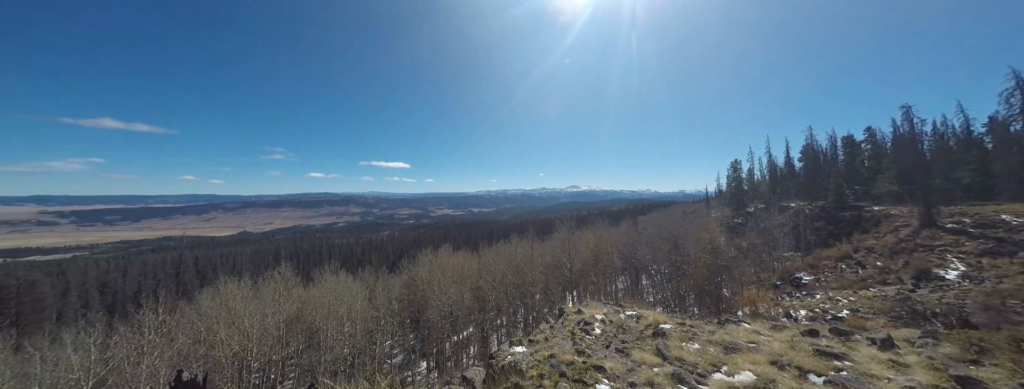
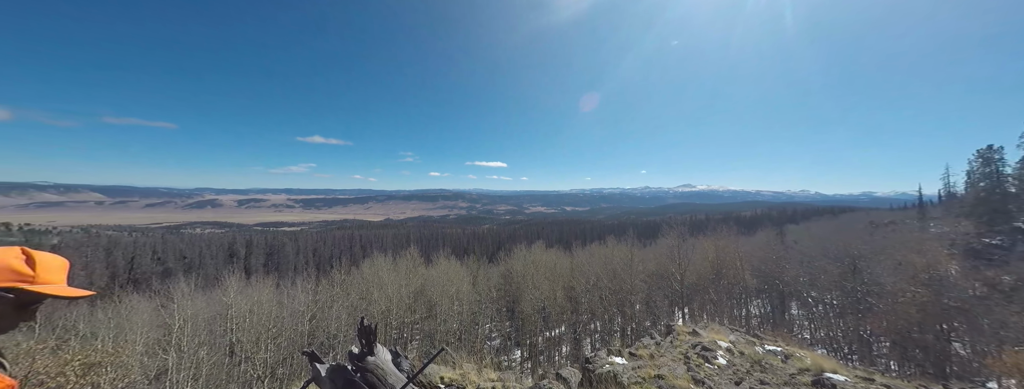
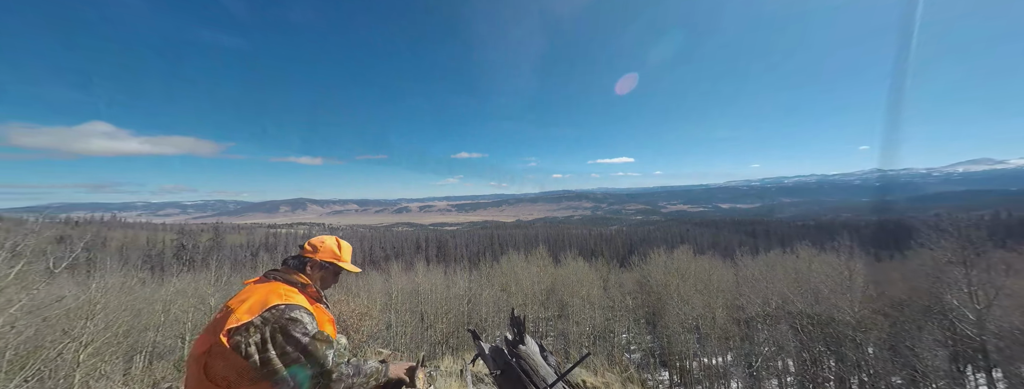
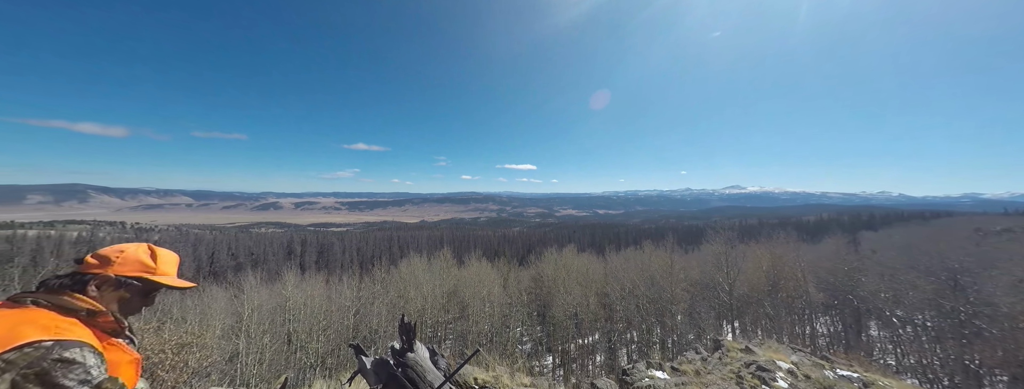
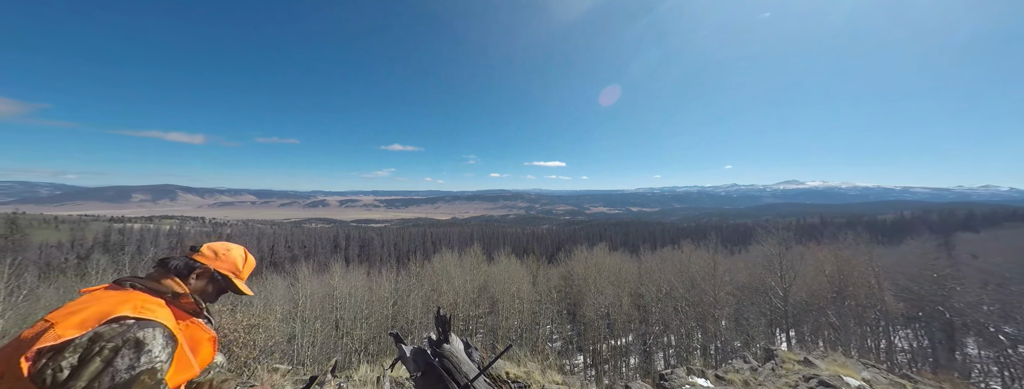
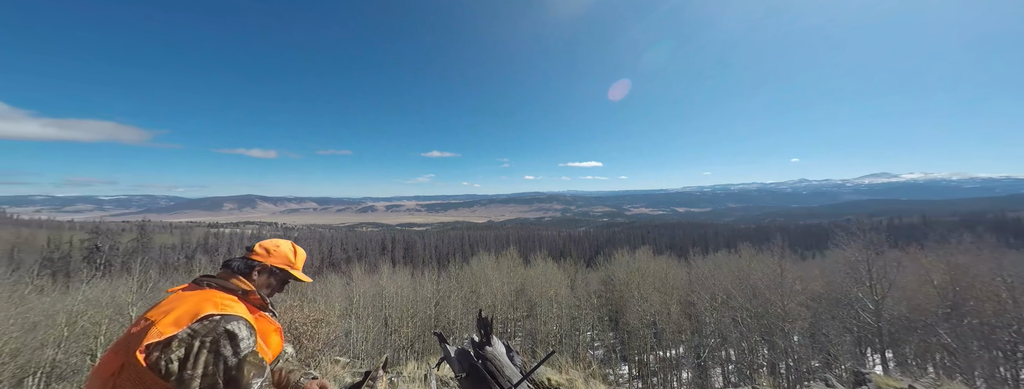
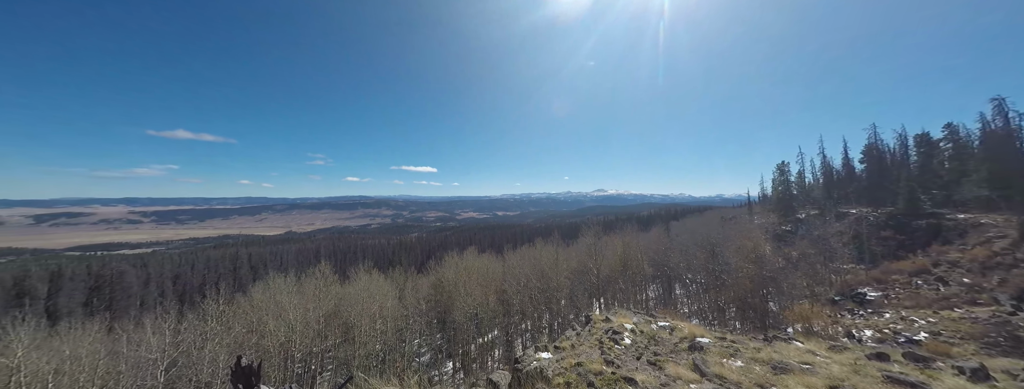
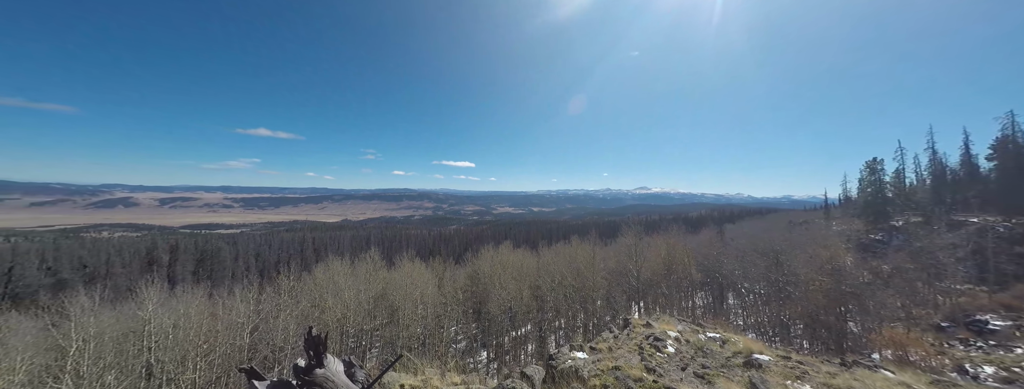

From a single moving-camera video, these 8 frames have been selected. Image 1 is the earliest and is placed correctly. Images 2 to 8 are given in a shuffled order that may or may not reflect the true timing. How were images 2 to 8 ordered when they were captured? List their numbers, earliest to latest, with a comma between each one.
7, 8, 2, 4, 5, 6, 3
